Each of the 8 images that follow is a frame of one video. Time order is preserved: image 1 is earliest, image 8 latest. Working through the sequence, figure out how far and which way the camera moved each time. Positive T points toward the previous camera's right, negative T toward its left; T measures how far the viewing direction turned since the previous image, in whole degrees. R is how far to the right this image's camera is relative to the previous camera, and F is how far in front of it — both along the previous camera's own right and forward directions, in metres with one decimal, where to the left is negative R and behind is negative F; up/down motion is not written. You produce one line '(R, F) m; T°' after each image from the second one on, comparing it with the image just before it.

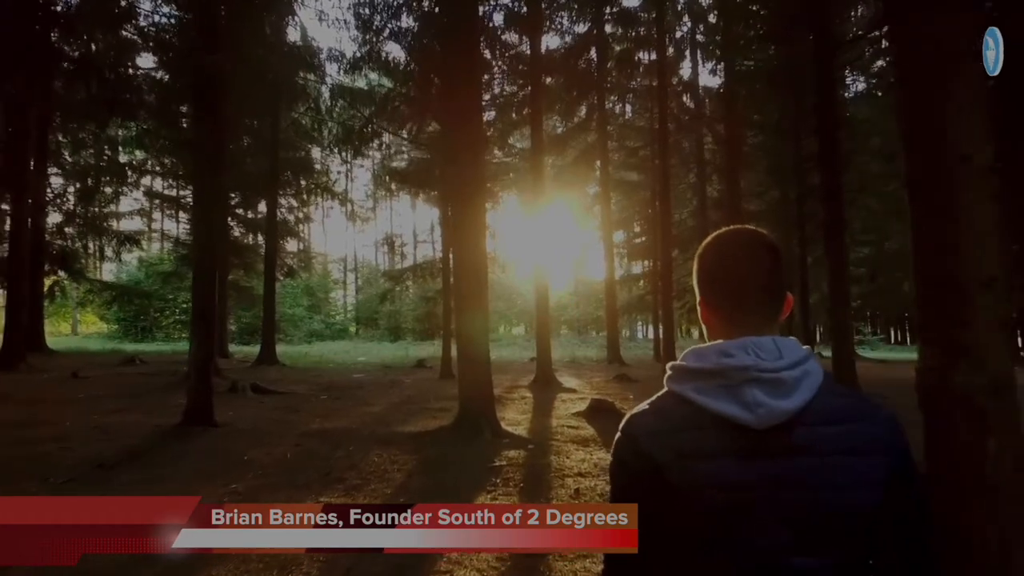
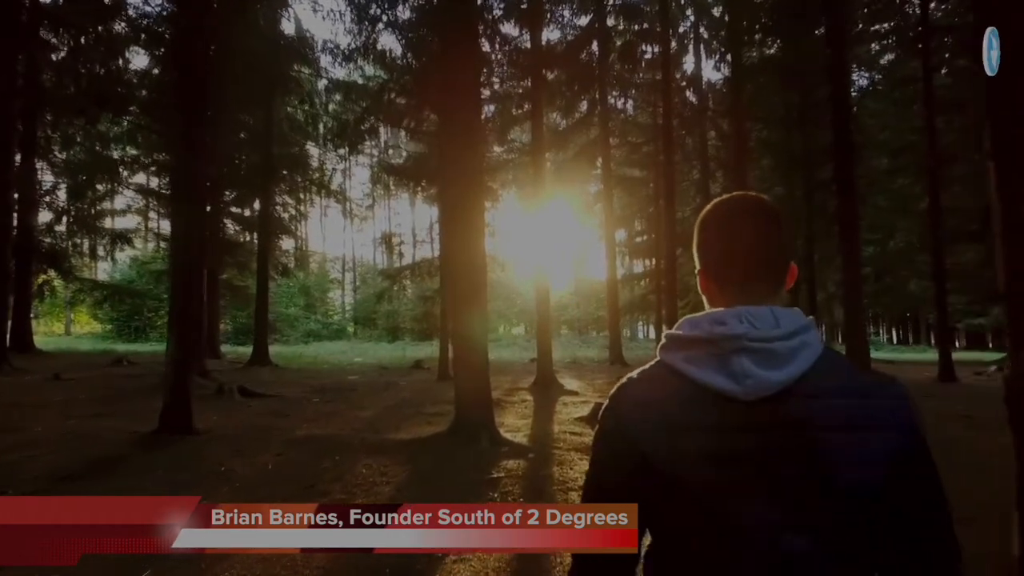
(0.0, +0.3) m; 0°
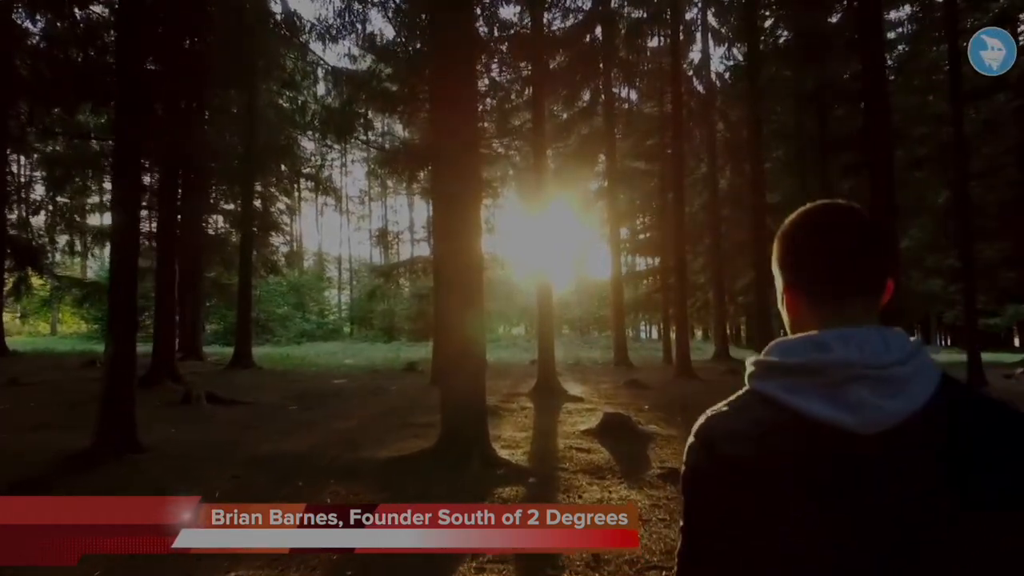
(0.0, +0.7) m; 0°
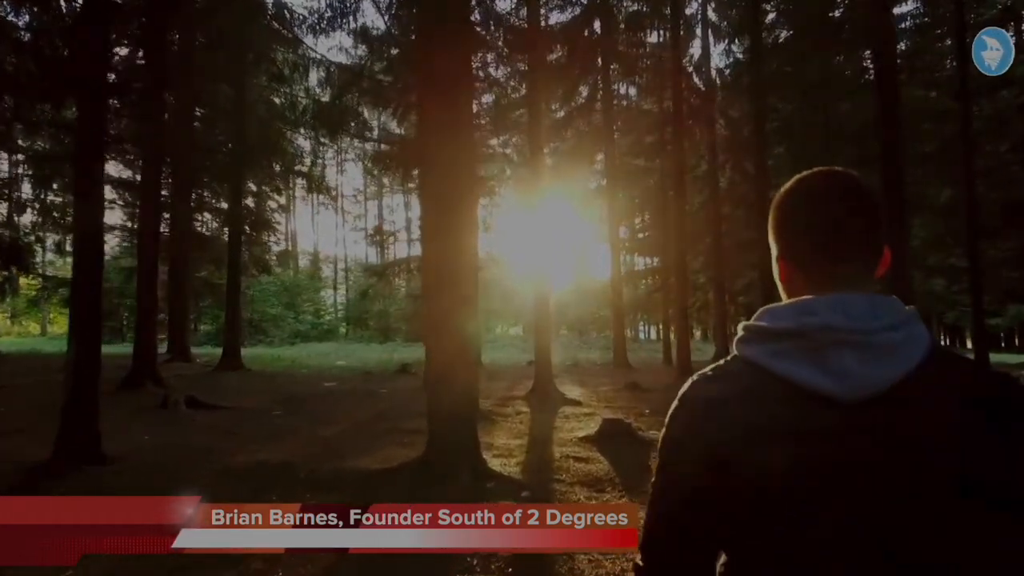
(0.0, +0.3) m; 0°
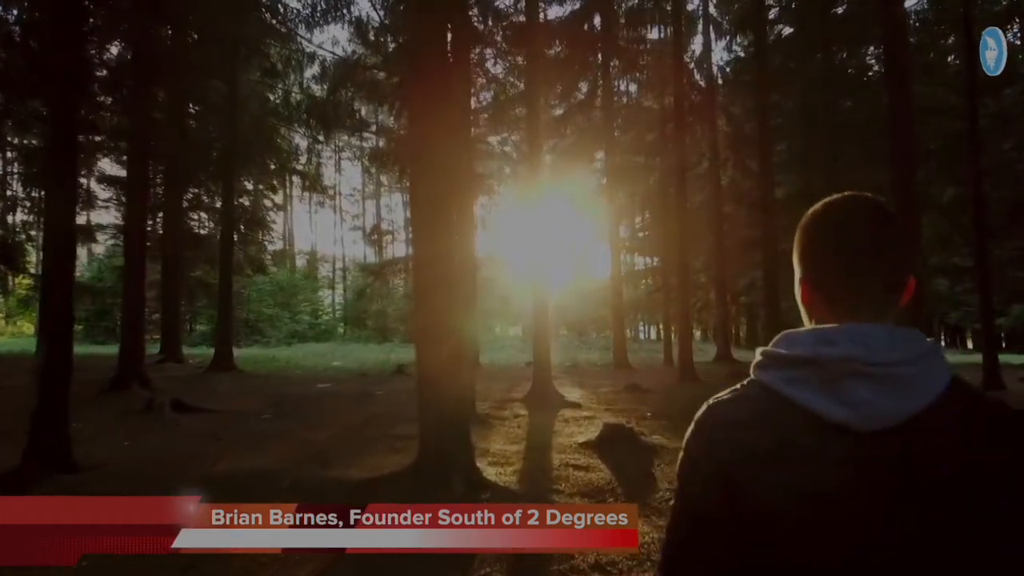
(0.0, +0.2) m; 0°
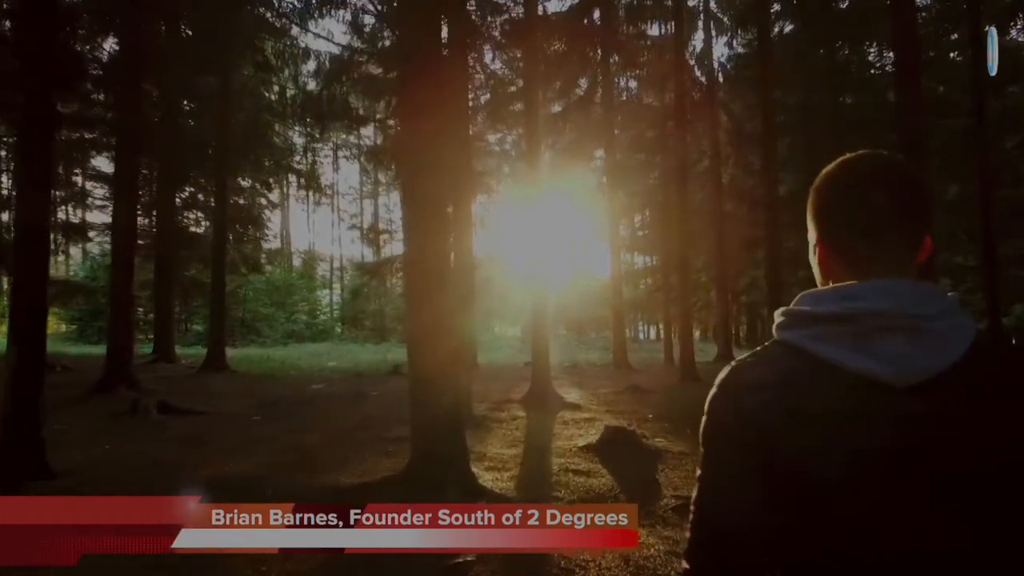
(0.0, +0.2) m; 0°
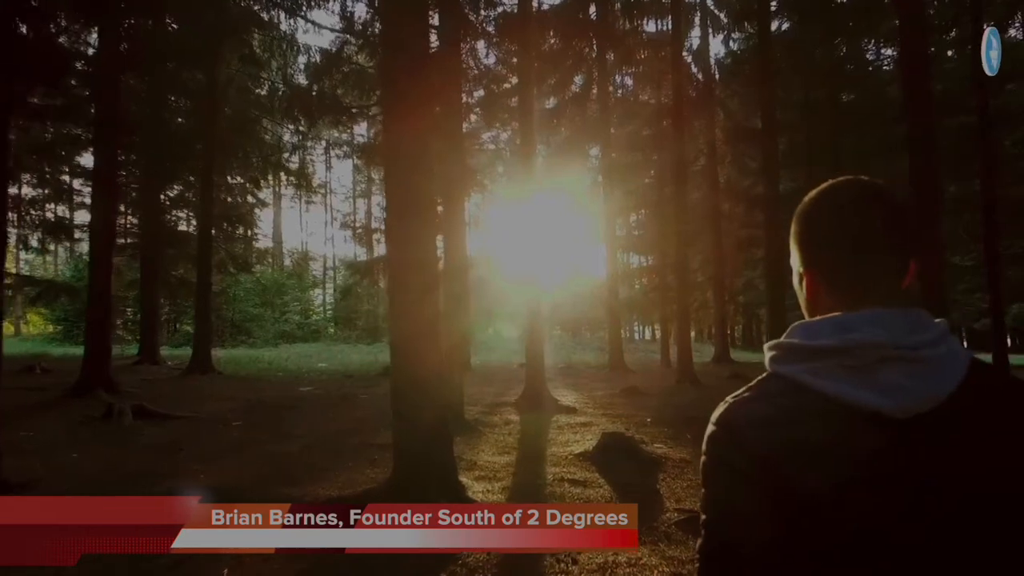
(0.0, +0.2) m; 0°
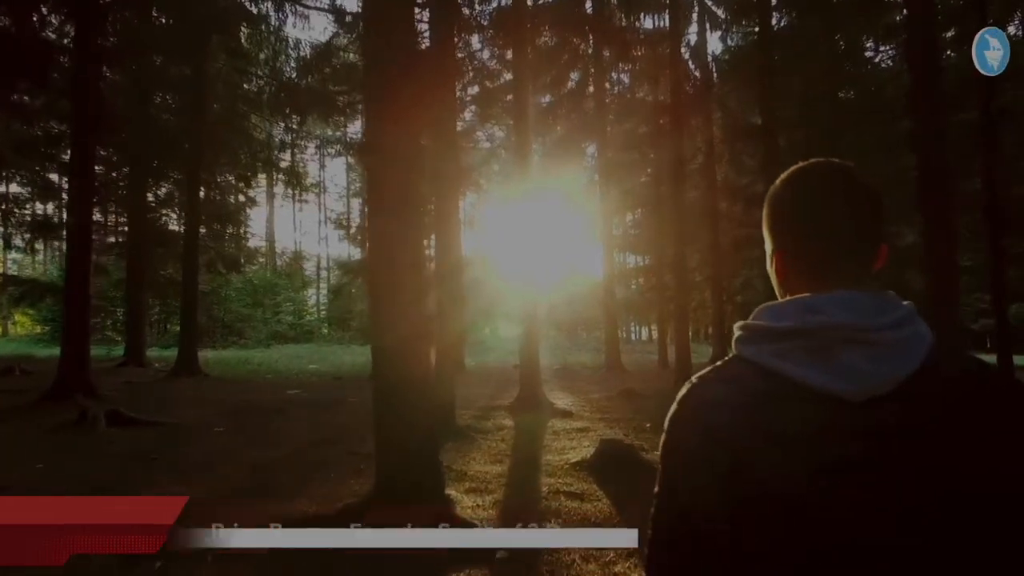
(0.0, +0.2) m; 0°
